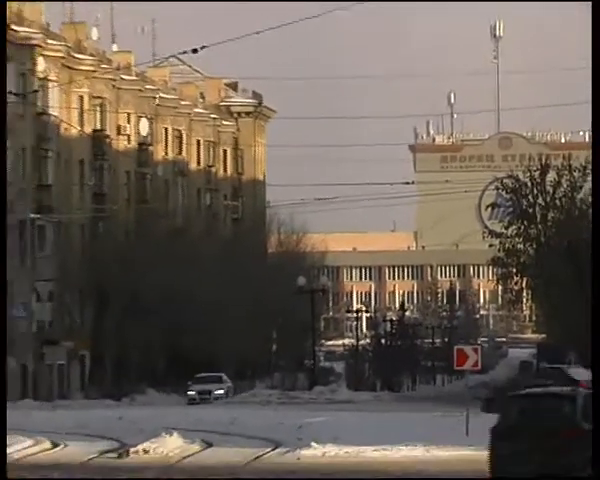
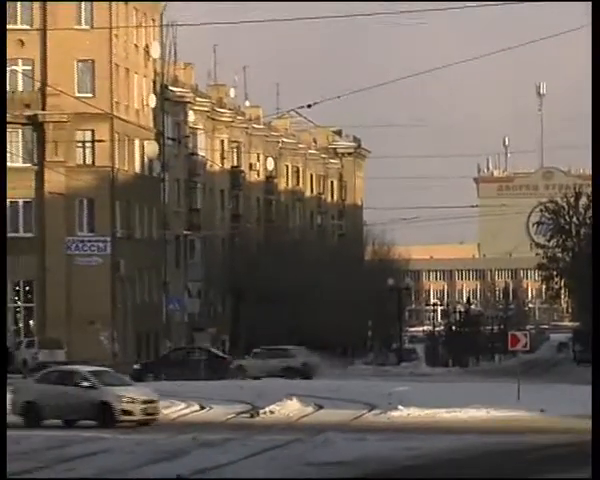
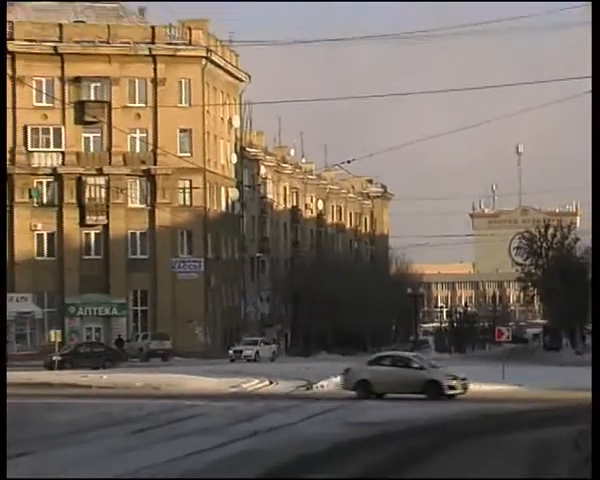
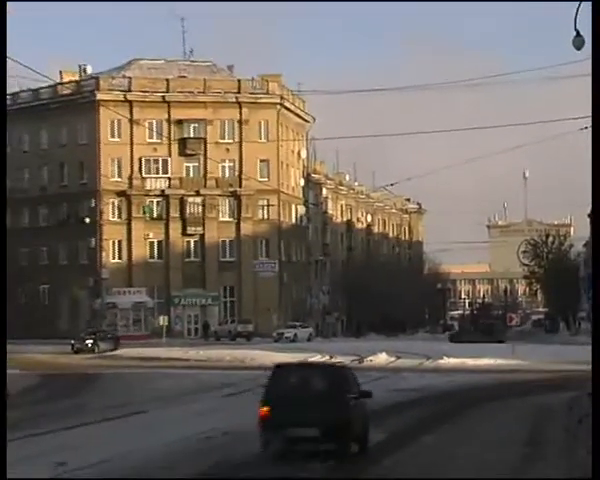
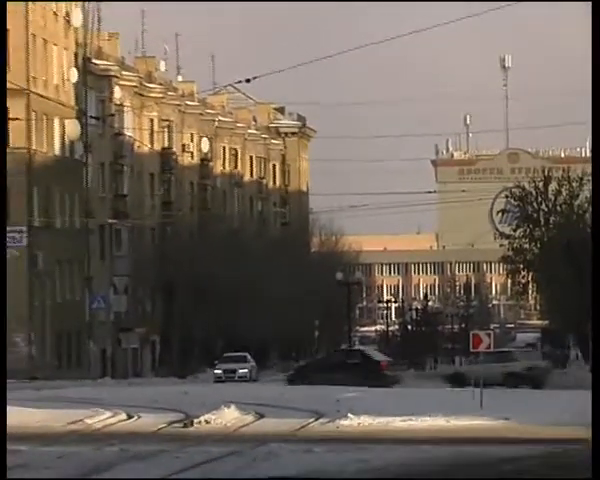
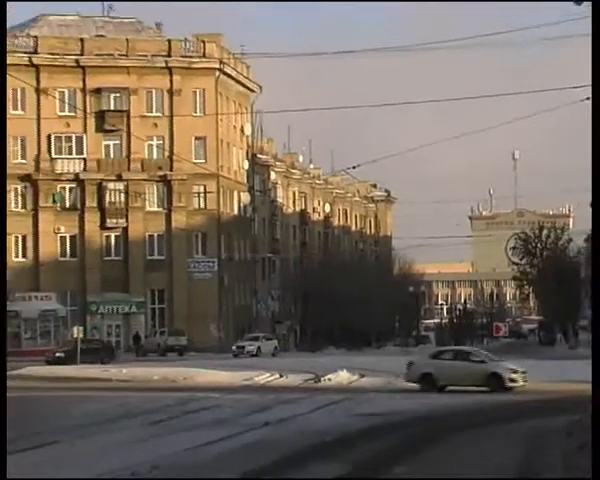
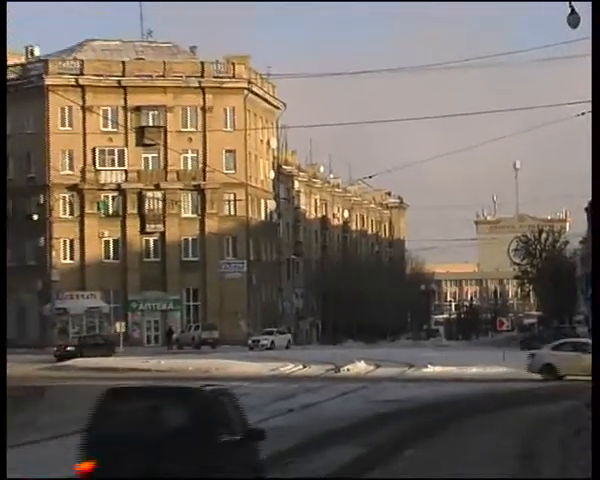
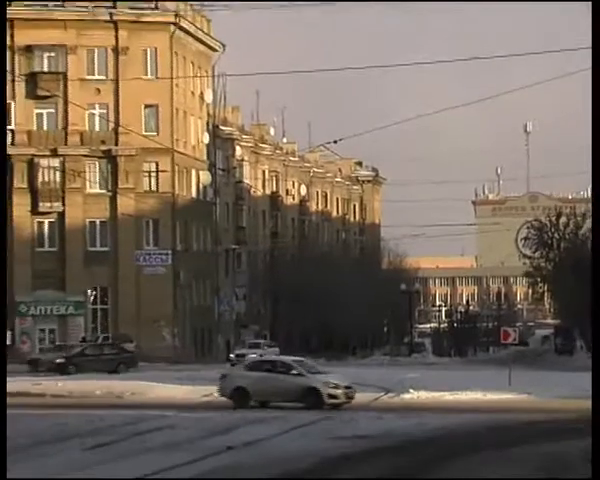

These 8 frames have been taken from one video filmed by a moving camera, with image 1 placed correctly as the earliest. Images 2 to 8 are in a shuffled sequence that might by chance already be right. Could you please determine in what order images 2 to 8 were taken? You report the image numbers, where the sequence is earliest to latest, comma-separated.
5, 2, 8, 3, 6, 7, 4
